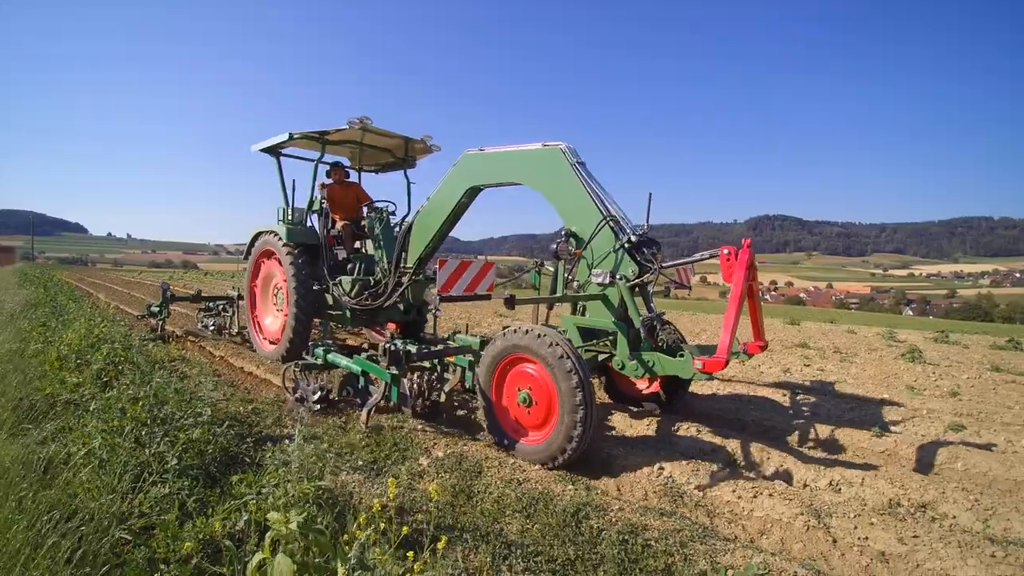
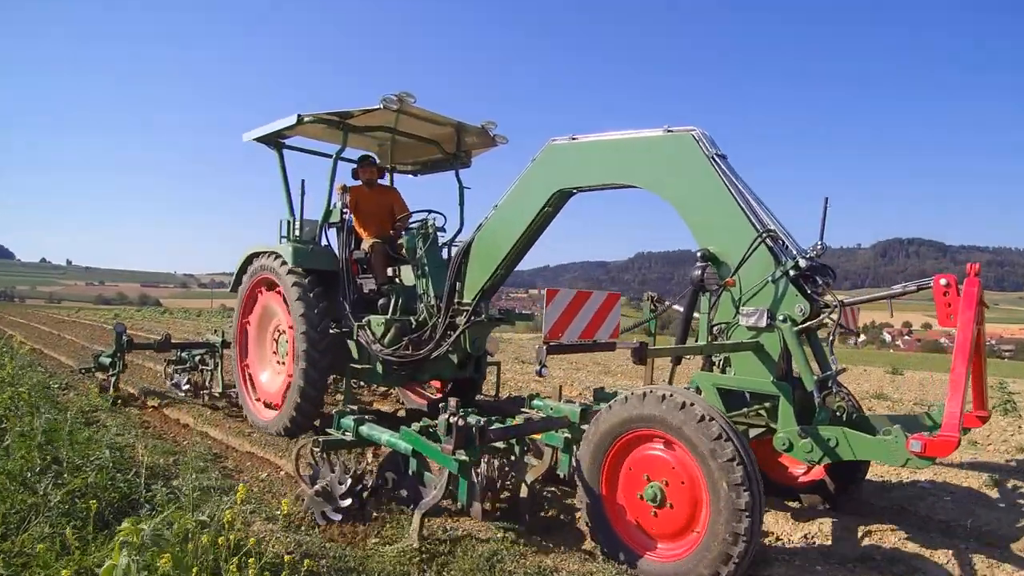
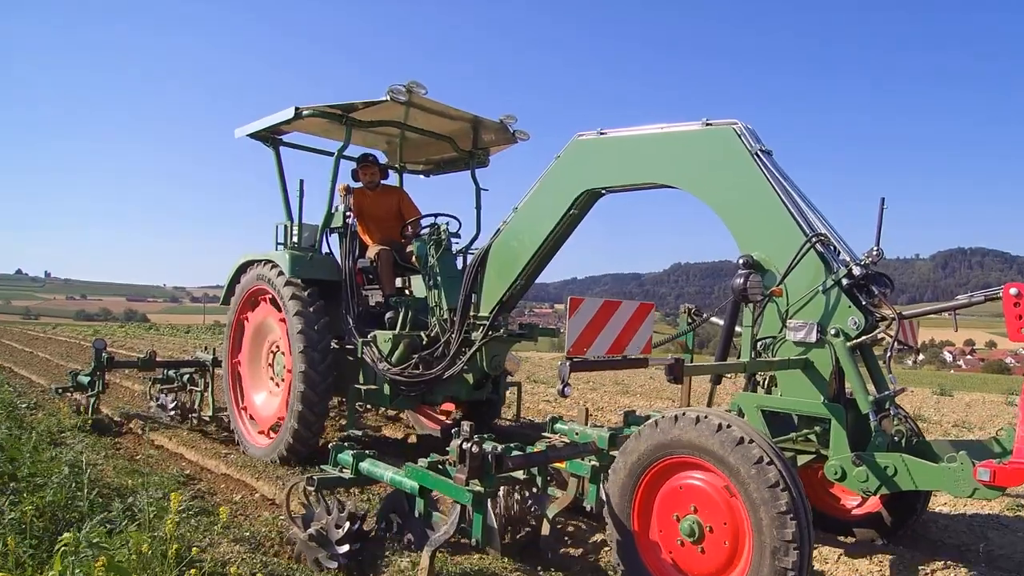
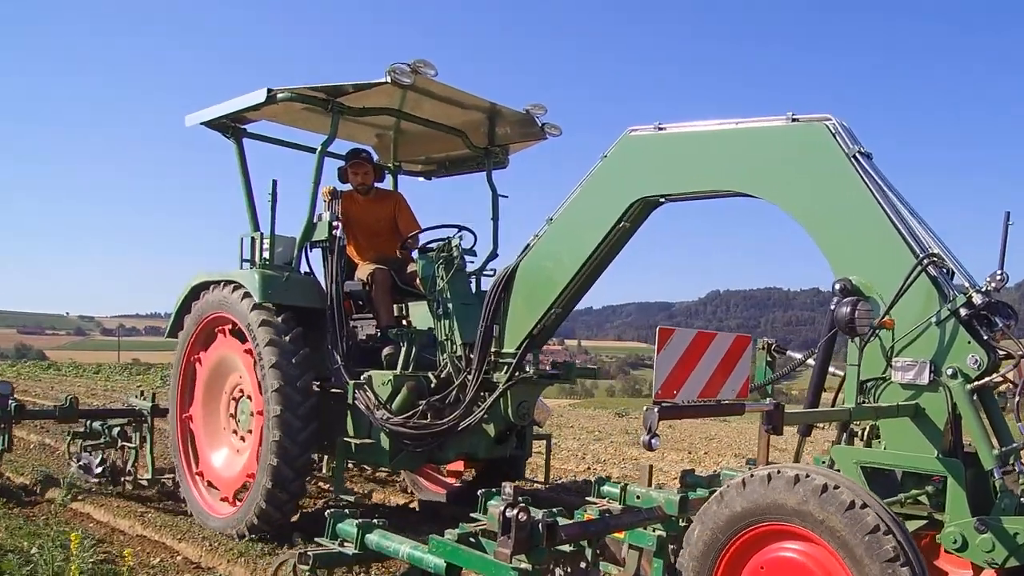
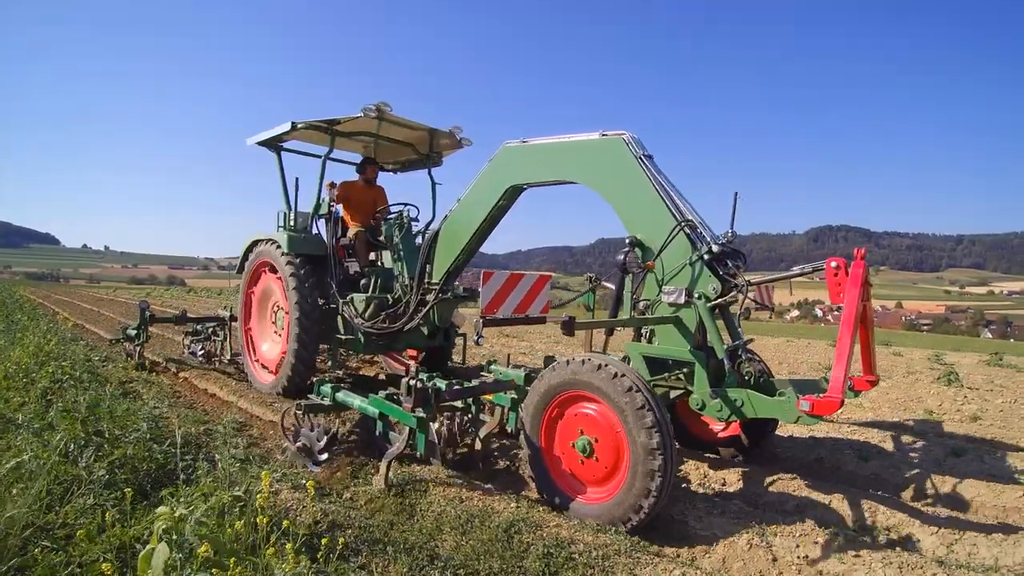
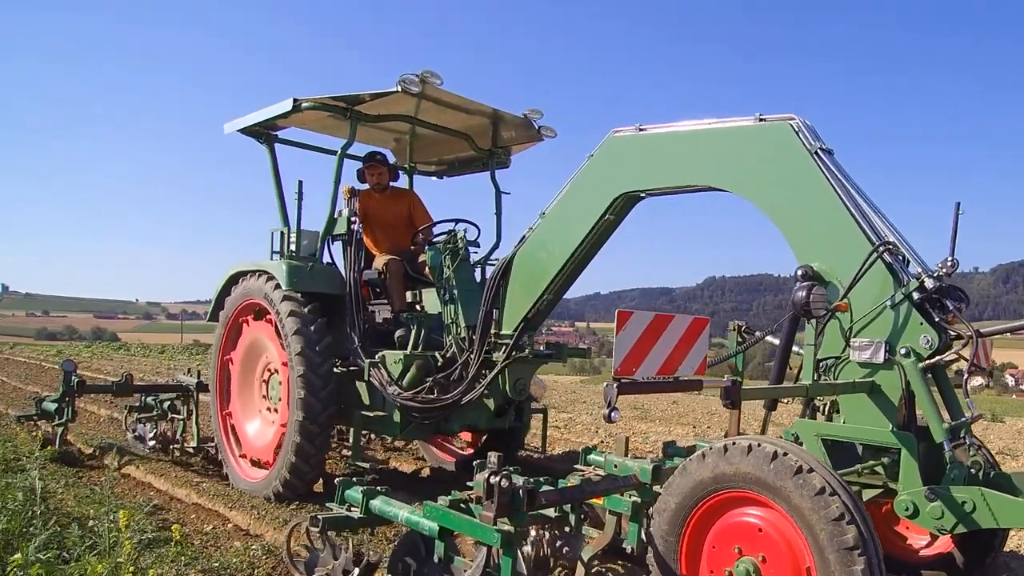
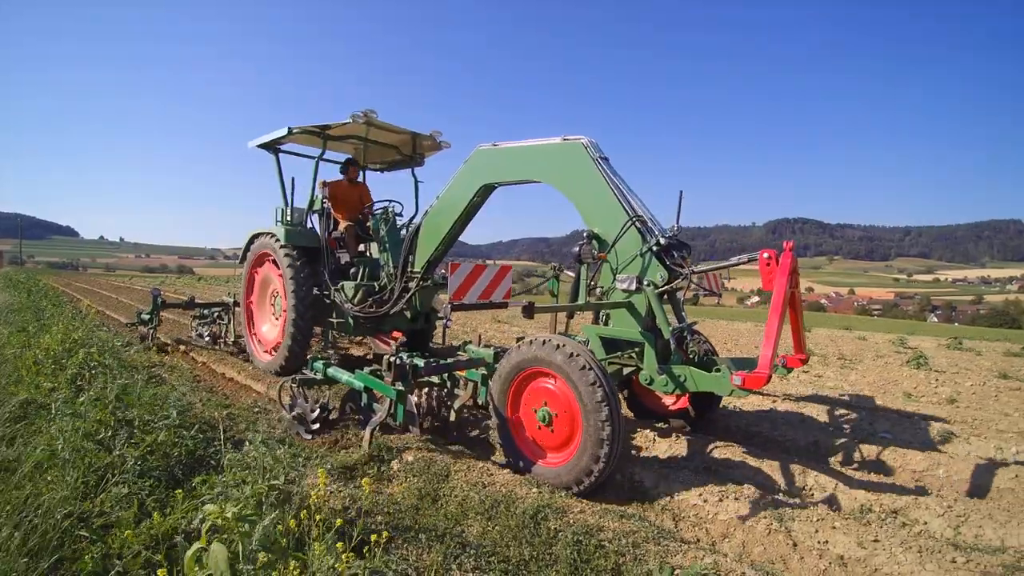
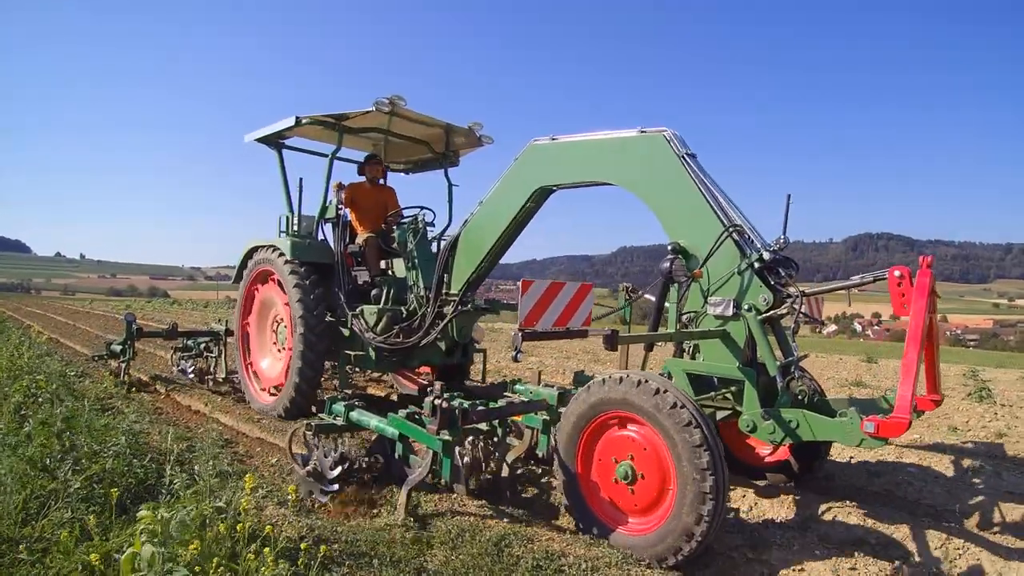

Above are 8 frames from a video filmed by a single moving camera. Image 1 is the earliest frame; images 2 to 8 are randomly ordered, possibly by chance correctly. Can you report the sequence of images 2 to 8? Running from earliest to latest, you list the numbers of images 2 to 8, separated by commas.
7, 5, 8, 2, 3, 6, 4
